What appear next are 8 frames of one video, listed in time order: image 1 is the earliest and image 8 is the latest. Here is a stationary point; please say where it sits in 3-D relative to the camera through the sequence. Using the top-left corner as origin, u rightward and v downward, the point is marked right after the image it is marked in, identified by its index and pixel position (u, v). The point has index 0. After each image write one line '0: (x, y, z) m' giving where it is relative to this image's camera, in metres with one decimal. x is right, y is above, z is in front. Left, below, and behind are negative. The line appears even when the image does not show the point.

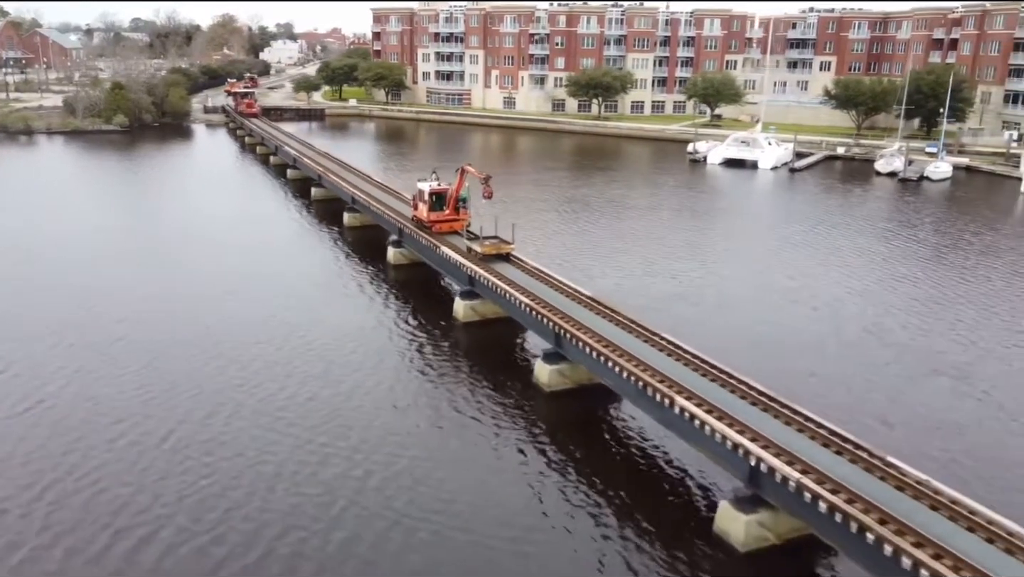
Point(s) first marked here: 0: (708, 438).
0: (+3.5, -2.6, +15.6) m
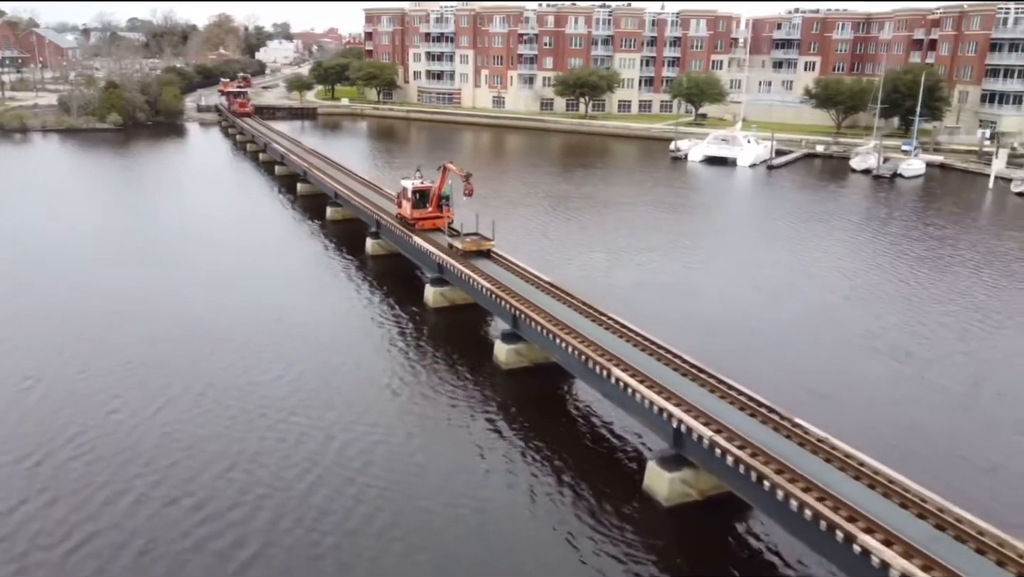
0: (+2.5, -2.2, +16.9) m
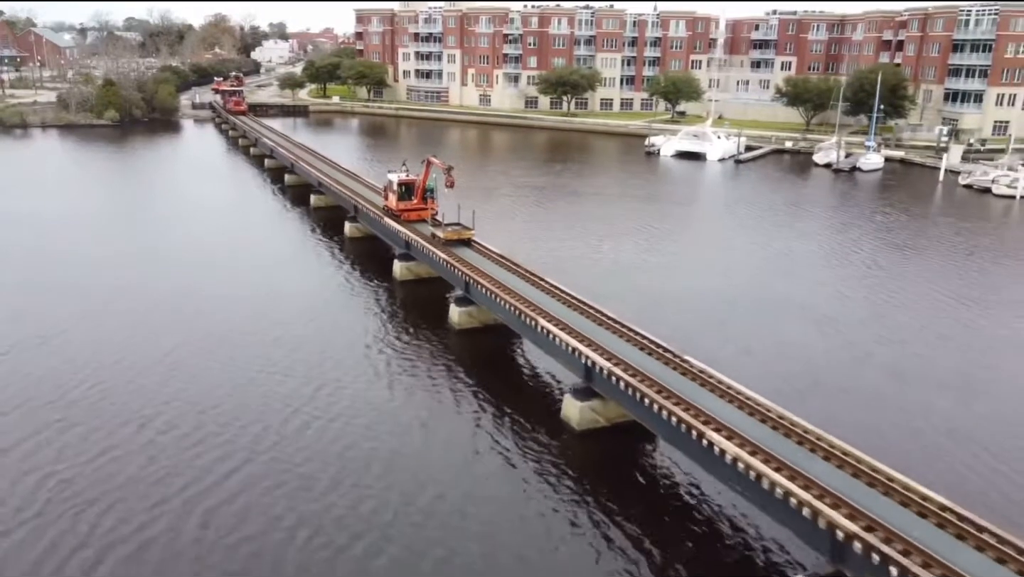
0: (+1.1, -1.3, +19.7) m
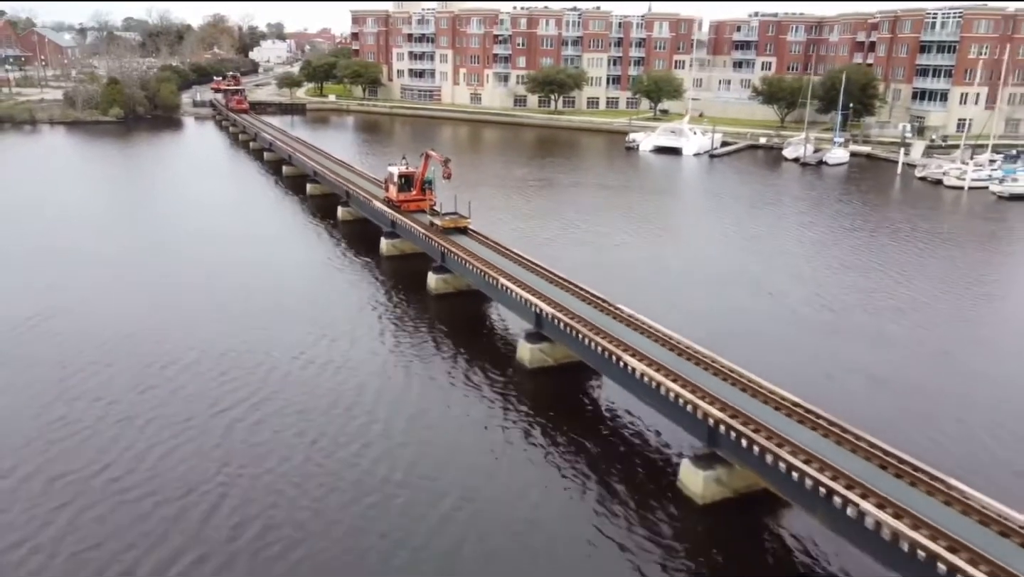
0: (+0.1, -0.2, +23.1) m
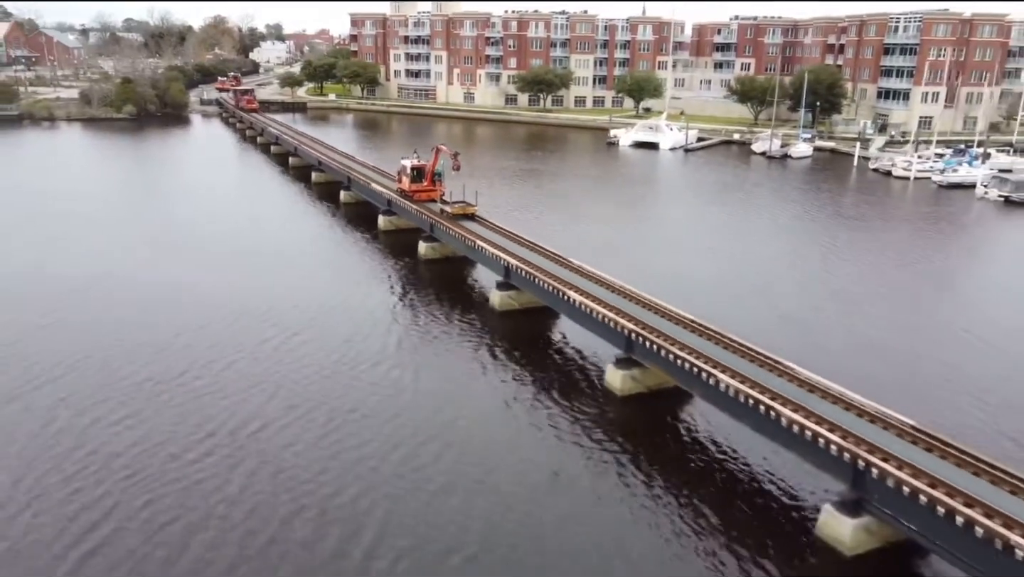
0: (-0.8, +1.1, +27.9) m
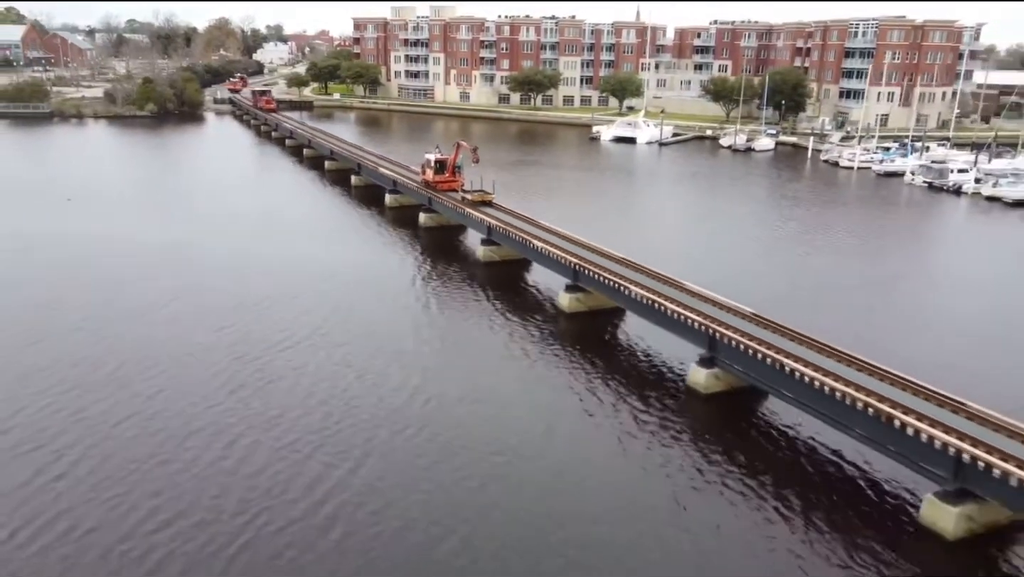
0: (-1.5, +2.9, +34.9) m
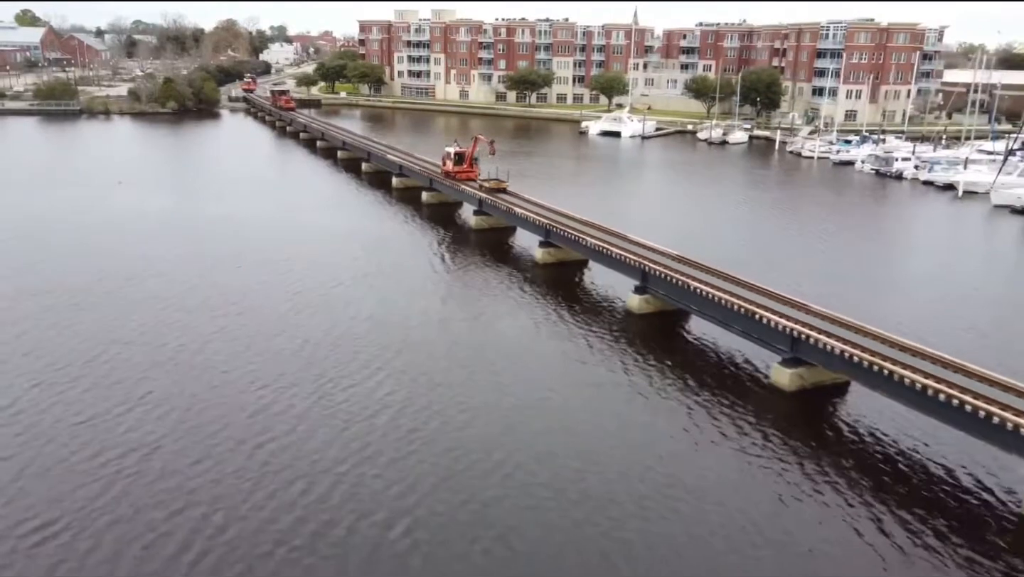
0: (-2.2, +4.7, +41.4) m
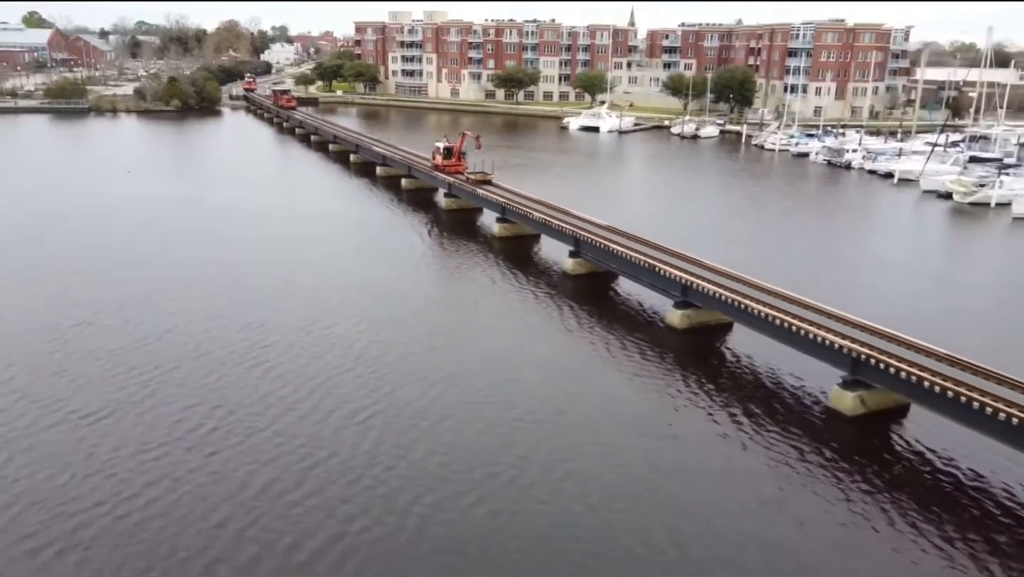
0: (-3.9, +6.1, +46.2) m
